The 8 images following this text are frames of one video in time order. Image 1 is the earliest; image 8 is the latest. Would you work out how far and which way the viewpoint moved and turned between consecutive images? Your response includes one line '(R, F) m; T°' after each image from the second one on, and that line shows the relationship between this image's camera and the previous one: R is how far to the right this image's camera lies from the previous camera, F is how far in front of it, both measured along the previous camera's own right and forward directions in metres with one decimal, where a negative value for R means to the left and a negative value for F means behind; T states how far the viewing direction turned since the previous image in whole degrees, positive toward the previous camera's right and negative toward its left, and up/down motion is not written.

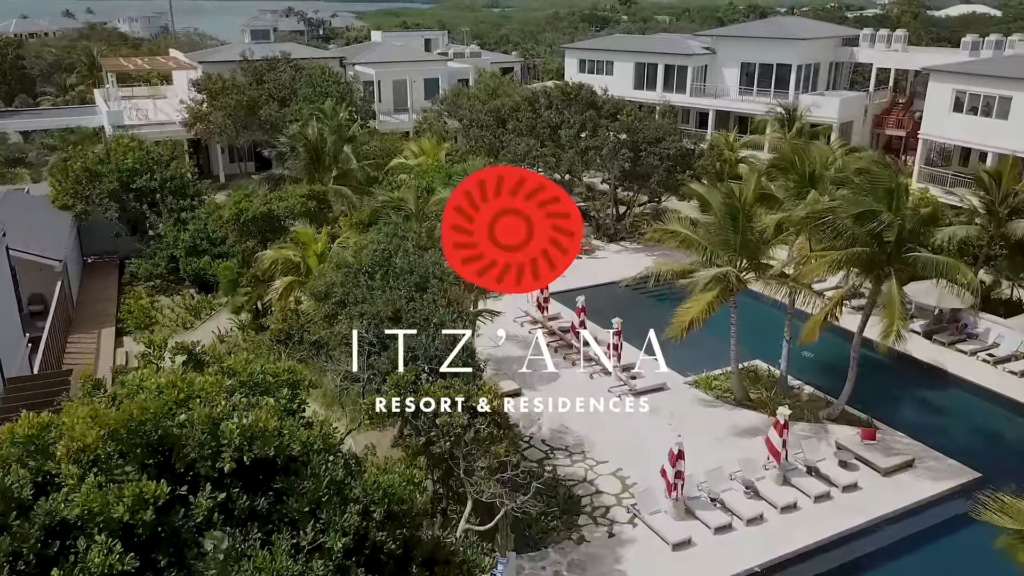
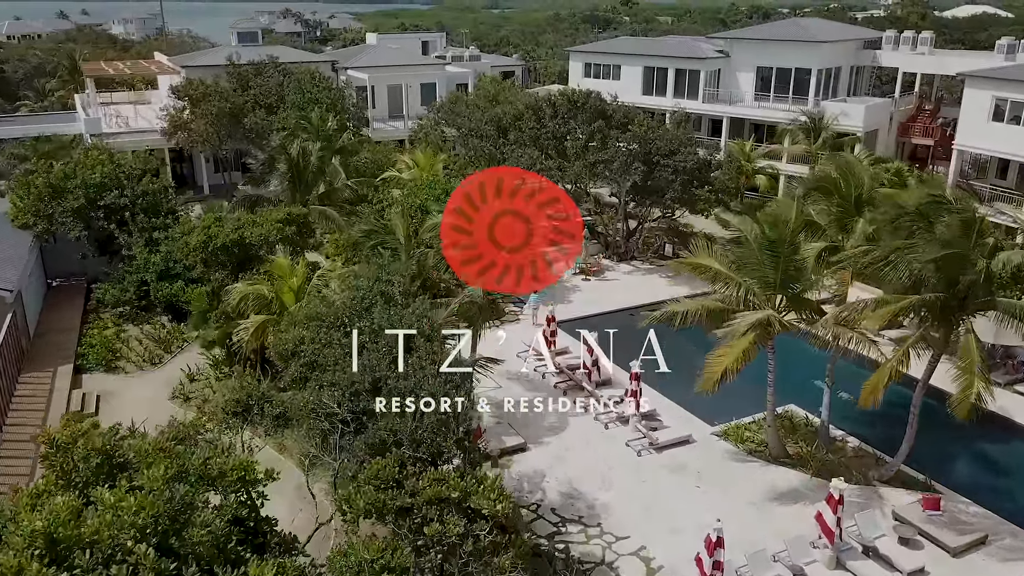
(-0.1, +2.1) m; 0°
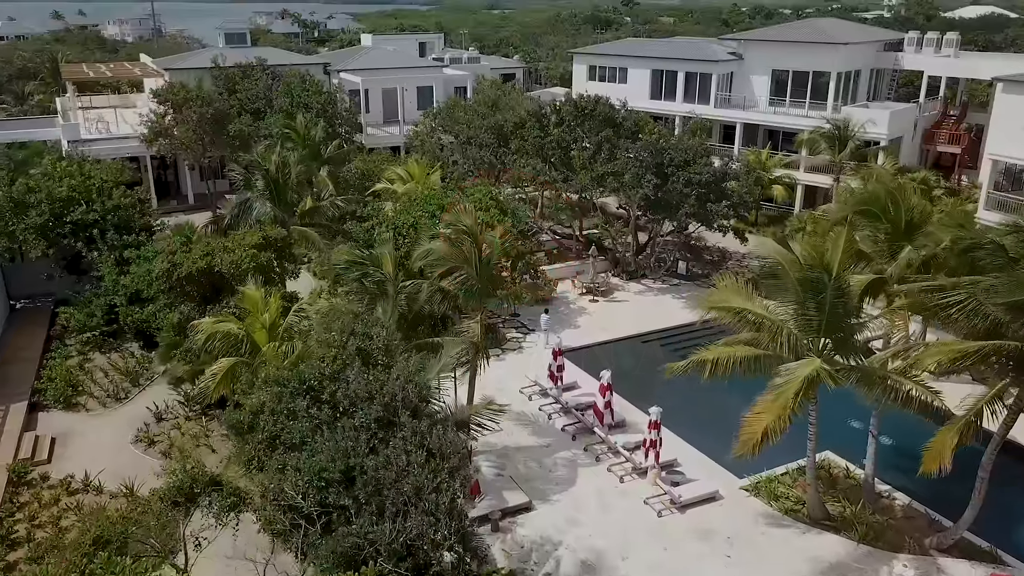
(-0.1, +1.9) m; 0°
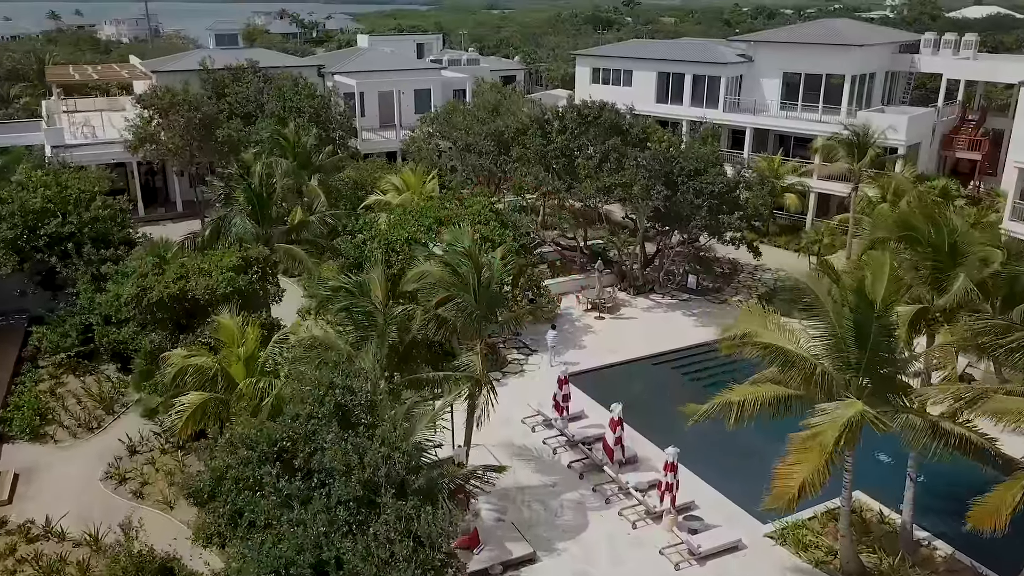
(0.0, +1.3) m; 0°
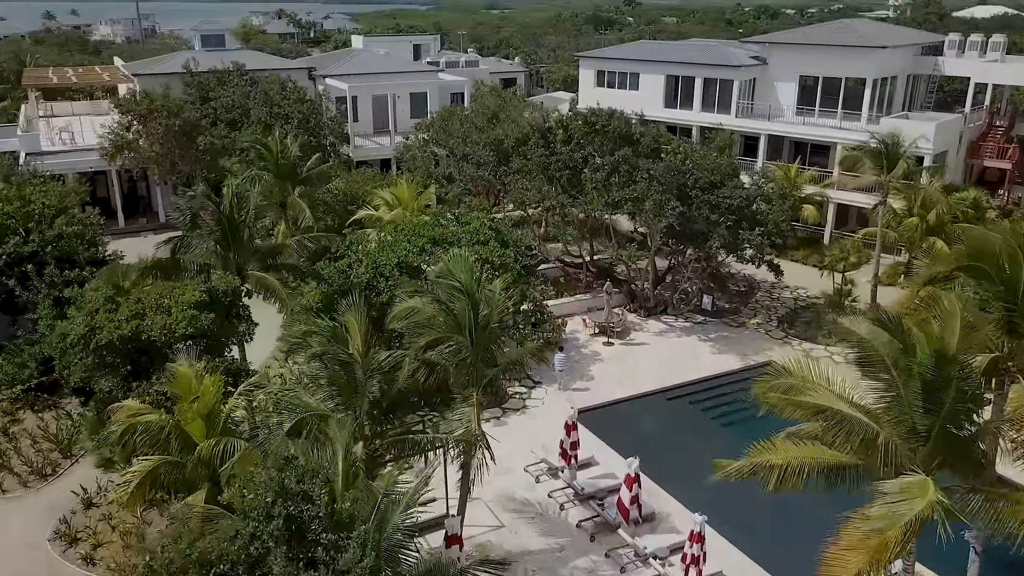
(0.0, +1.7) m; 0°
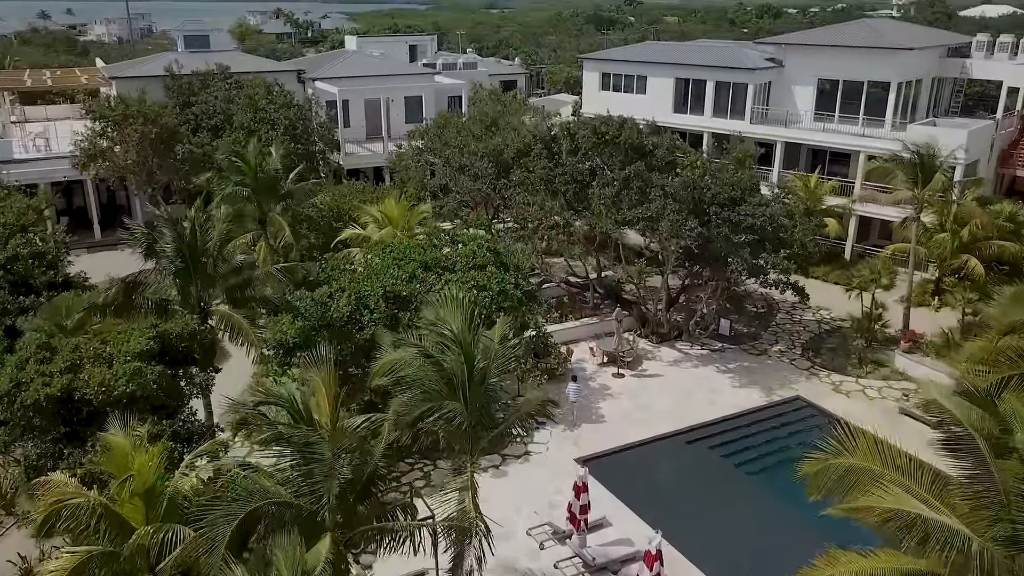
(0.0, +1.8) m; 0°
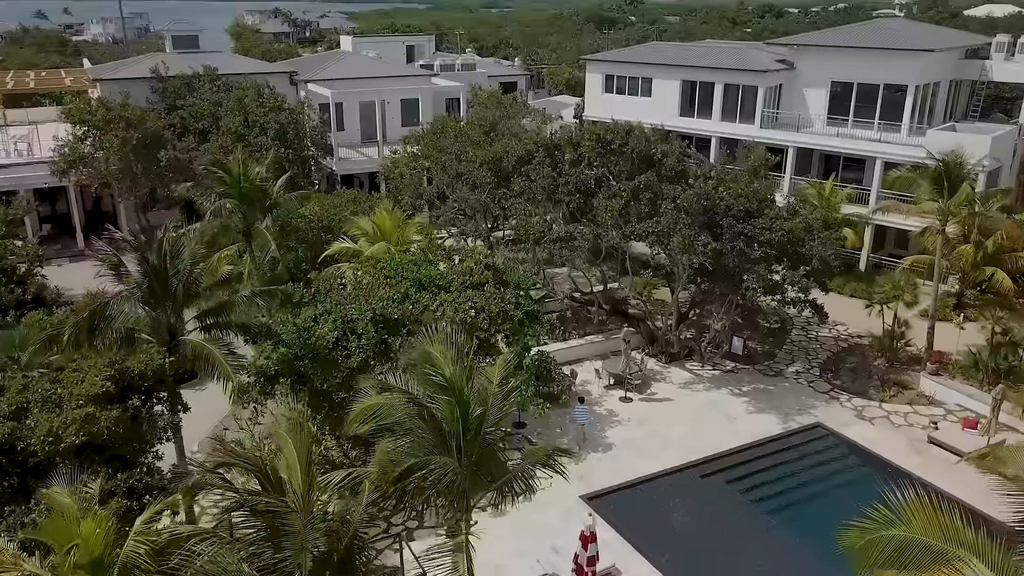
(0.0, +1.1) m; 0°
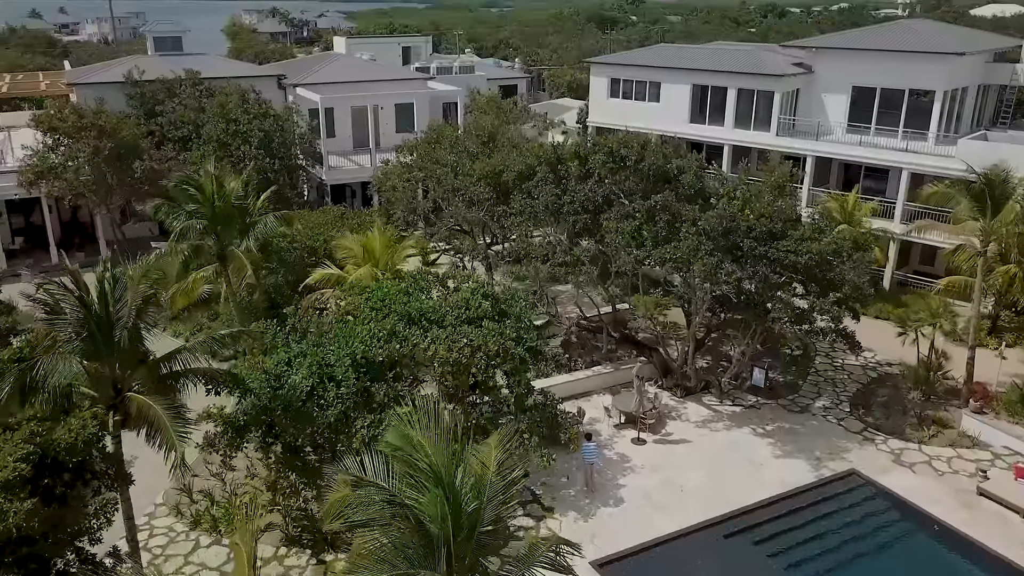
(0.0, +1.6) m; 0°
